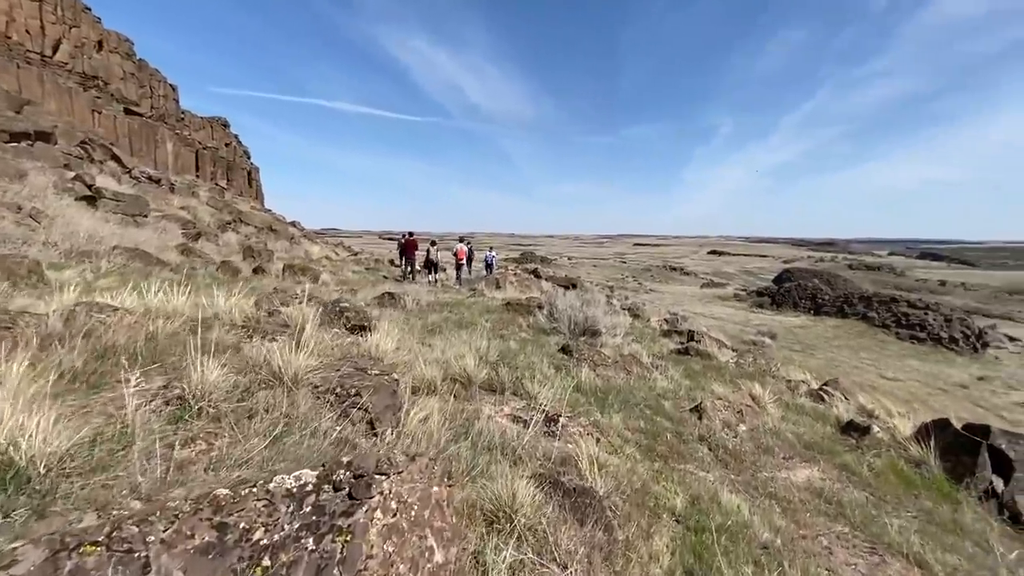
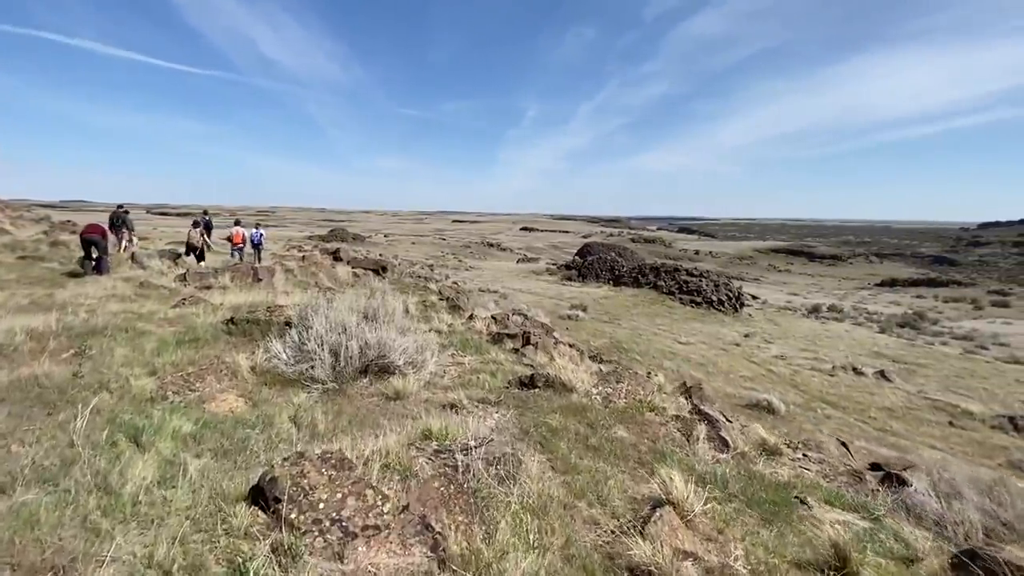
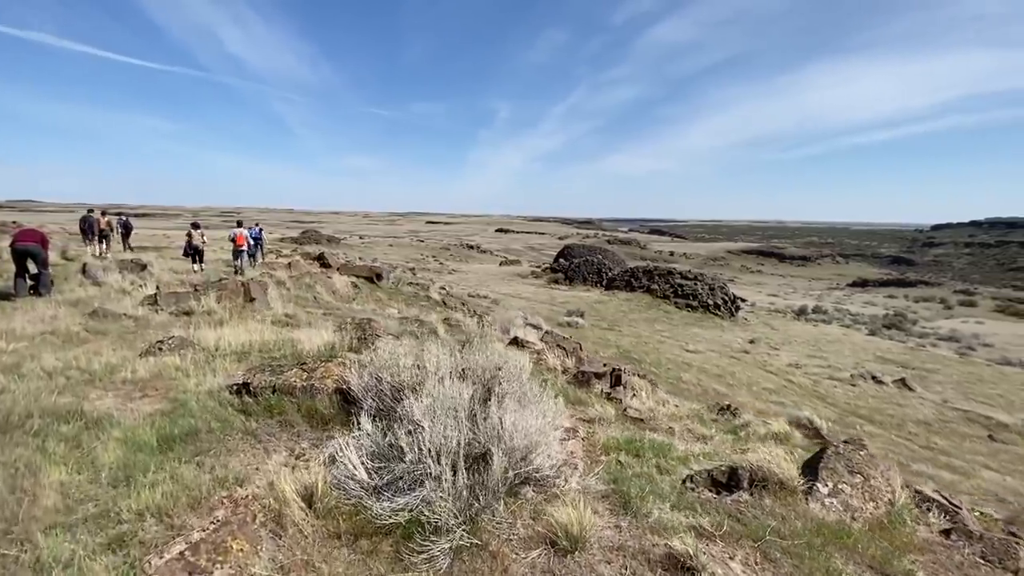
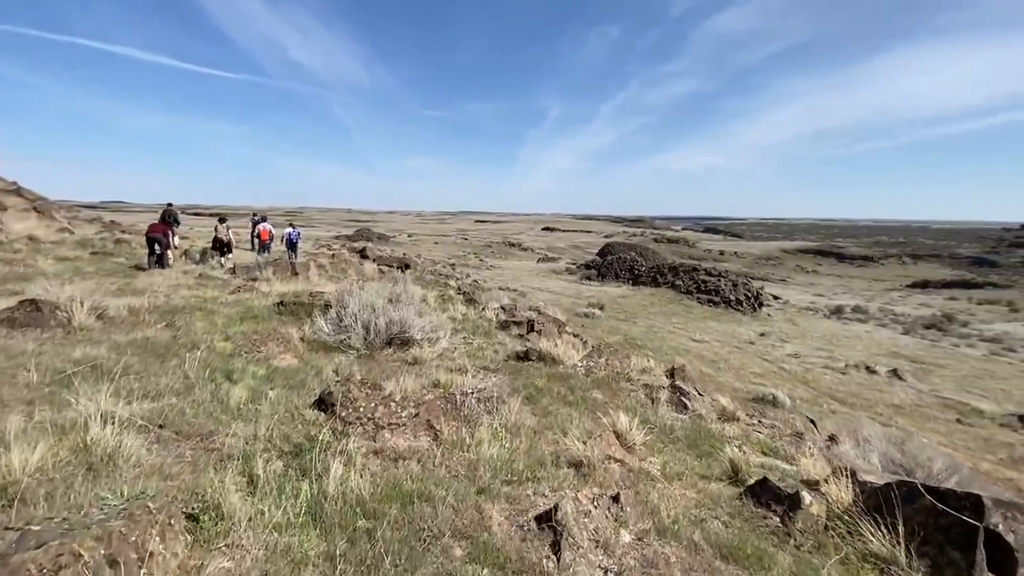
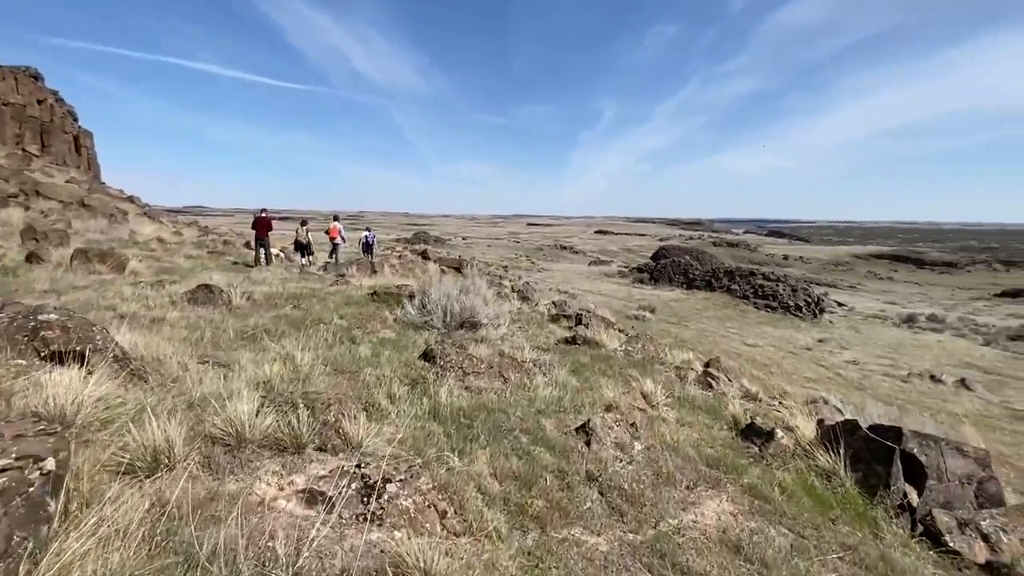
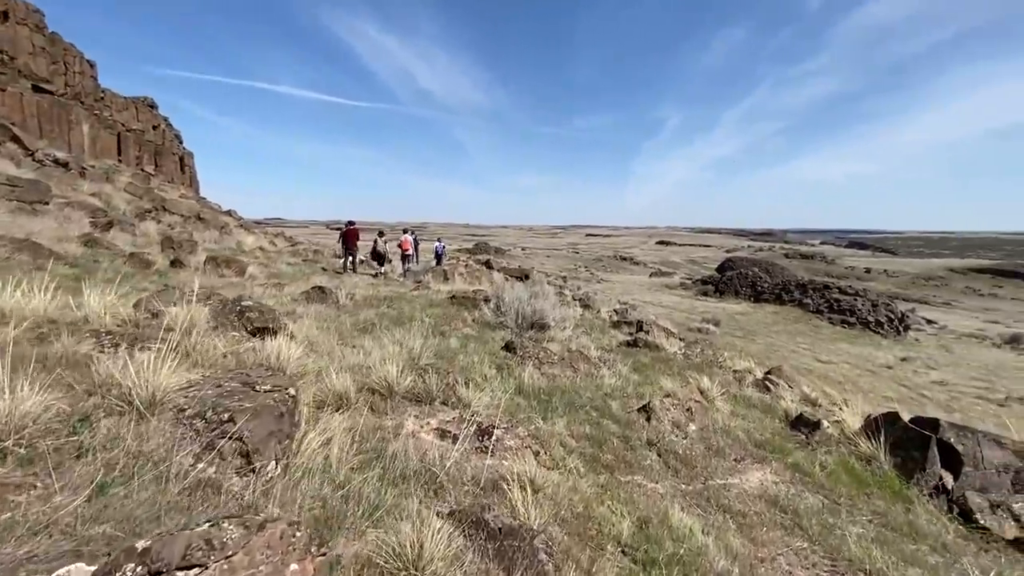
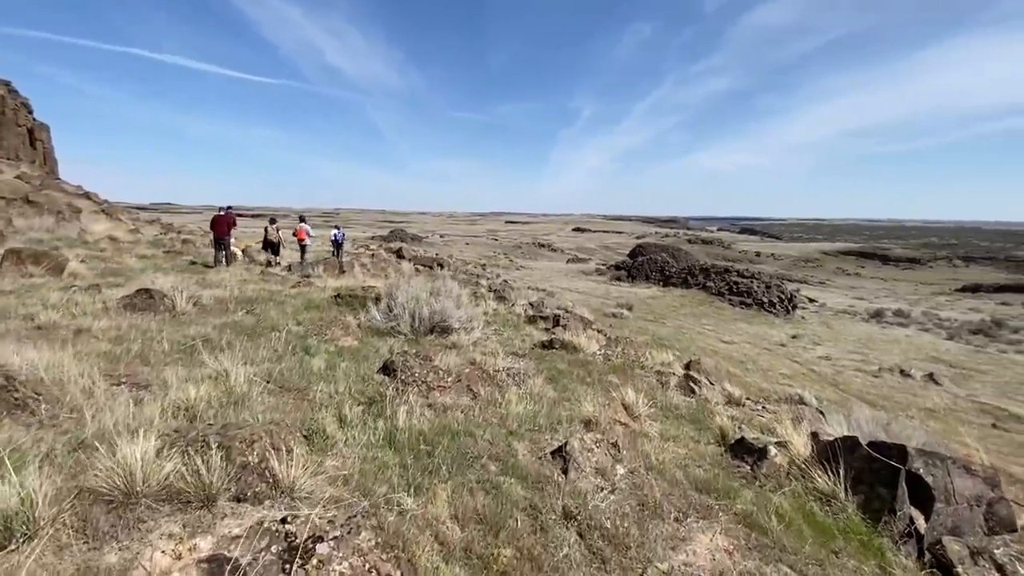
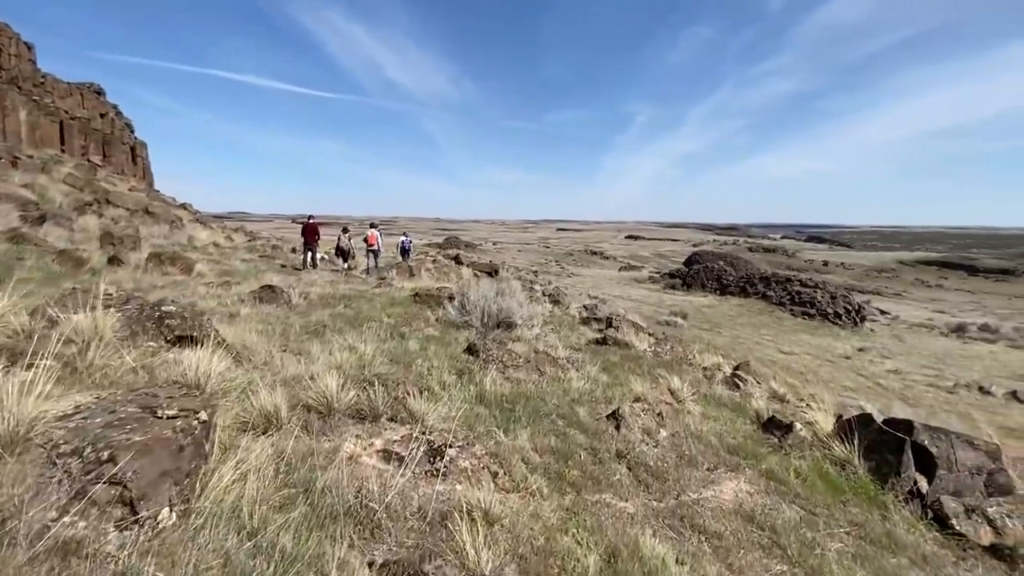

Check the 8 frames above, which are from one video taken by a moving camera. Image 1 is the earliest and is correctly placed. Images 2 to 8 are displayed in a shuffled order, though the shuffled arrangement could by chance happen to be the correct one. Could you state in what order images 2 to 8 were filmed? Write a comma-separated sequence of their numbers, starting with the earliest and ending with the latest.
6, 8, 5, 7, 4, 2, 3
